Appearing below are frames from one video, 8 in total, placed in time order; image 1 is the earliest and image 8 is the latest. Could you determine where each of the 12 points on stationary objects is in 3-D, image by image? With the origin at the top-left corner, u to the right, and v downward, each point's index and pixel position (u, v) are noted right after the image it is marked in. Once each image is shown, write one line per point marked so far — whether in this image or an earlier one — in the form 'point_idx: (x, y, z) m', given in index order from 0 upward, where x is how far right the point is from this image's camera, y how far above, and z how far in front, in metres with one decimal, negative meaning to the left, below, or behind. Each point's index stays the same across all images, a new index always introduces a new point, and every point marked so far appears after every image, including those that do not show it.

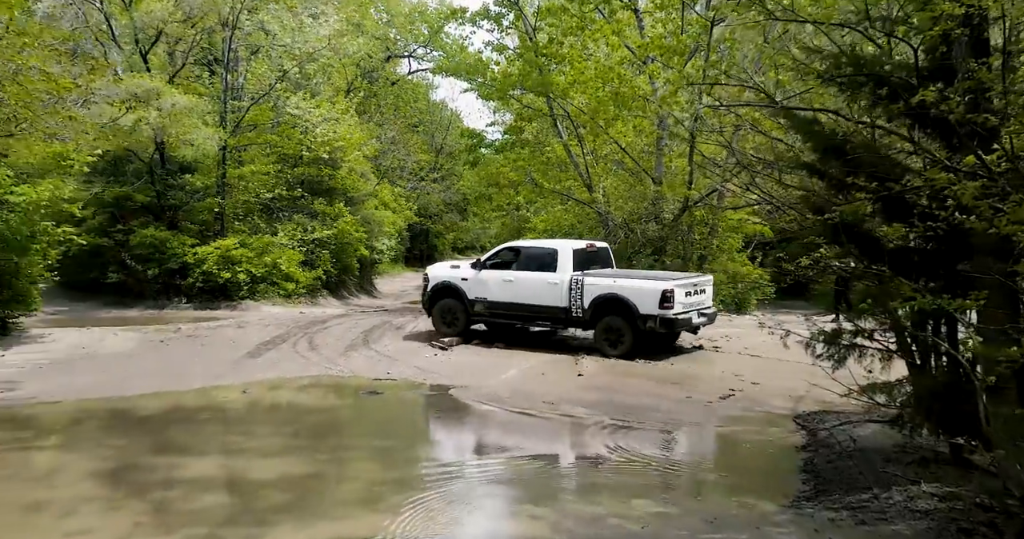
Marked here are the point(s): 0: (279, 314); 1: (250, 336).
0: (-5.9, -1.1, +18.1) m
1: (-5.1, -1.2, +13.6) m
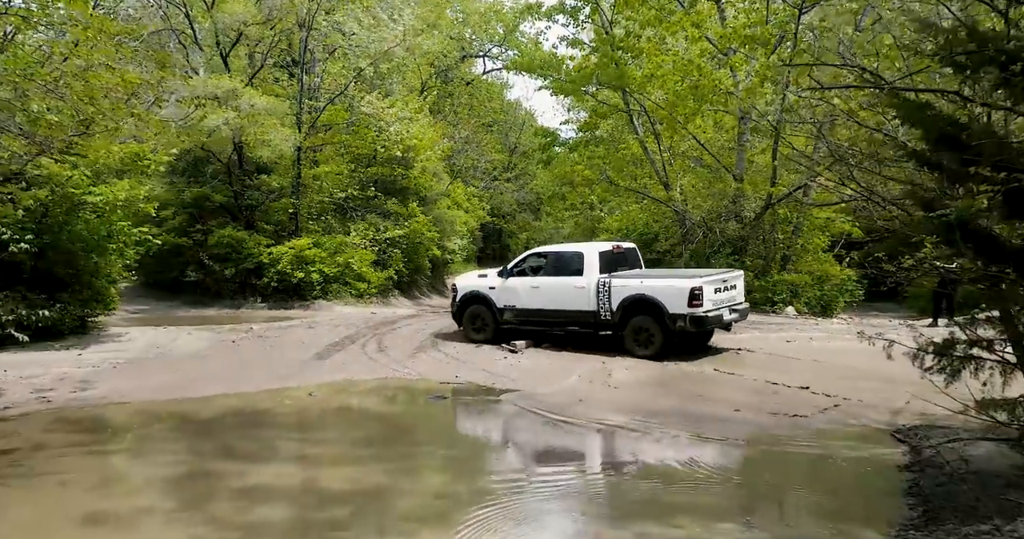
0: (-4.1, -1.1, +18.0) m
1: (-3.7, -1.2, +13.5) m
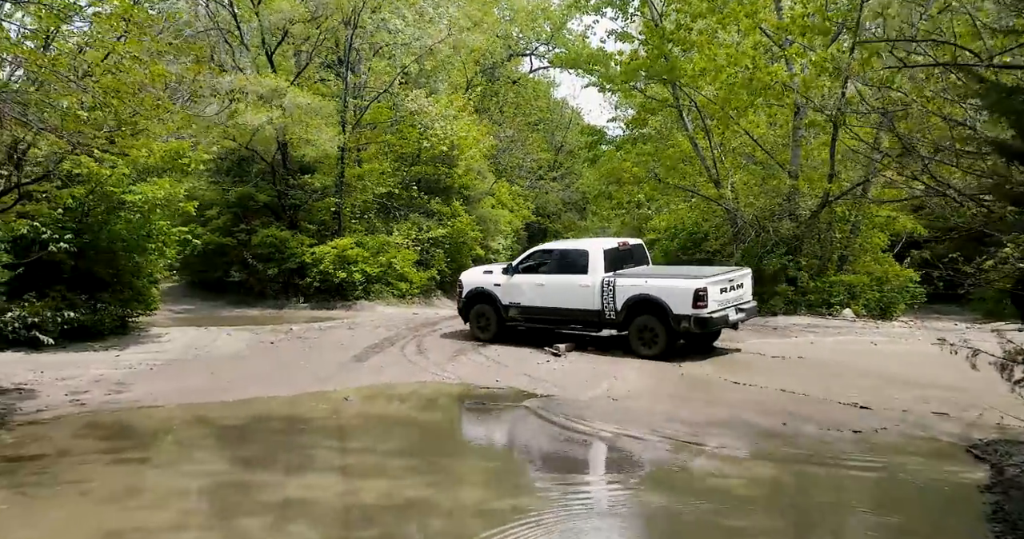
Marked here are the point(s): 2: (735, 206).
0: (-3.0, -1.1, +17.8) m
1: (-2.9, -1.2, +13.2) m
2: (+5.6, +1.6, +17.8) m
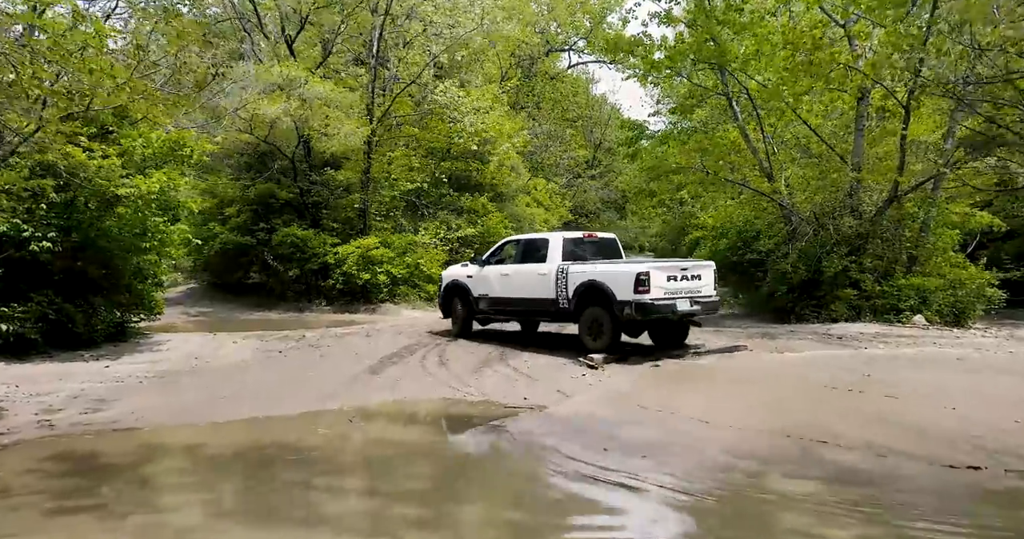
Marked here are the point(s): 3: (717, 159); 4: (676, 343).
0: (-2.2, -1.2, +16.7) m
1: (-2.4, -1.2, +12.1) m
2: (+6.4, +1.5, +16.3) m
3: (+5.1, +2.7, +17.3) m
4: (+2.7, -1.2, +11.8) m
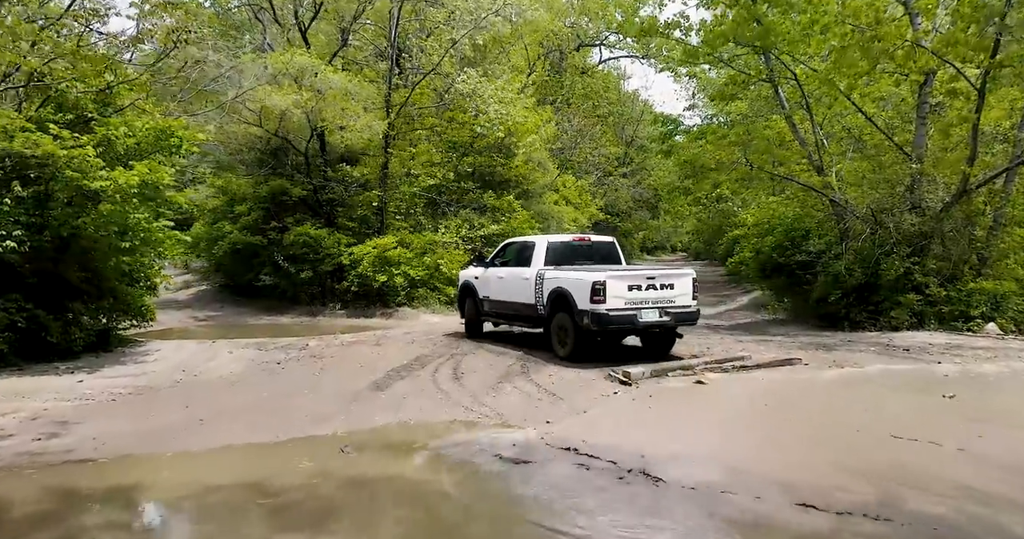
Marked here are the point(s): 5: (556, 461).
0: (-1.6, -1.2, +15.5) m
1: (-2.0, -1.3, +11.0) m
2: (+7.0, +1.5, +14.8) m
3: (+5.7, +2.7, +15.9) m
4: (+3.0, -1.3, +10.5) m
5: (+0.5, -1.8, +6.3) m
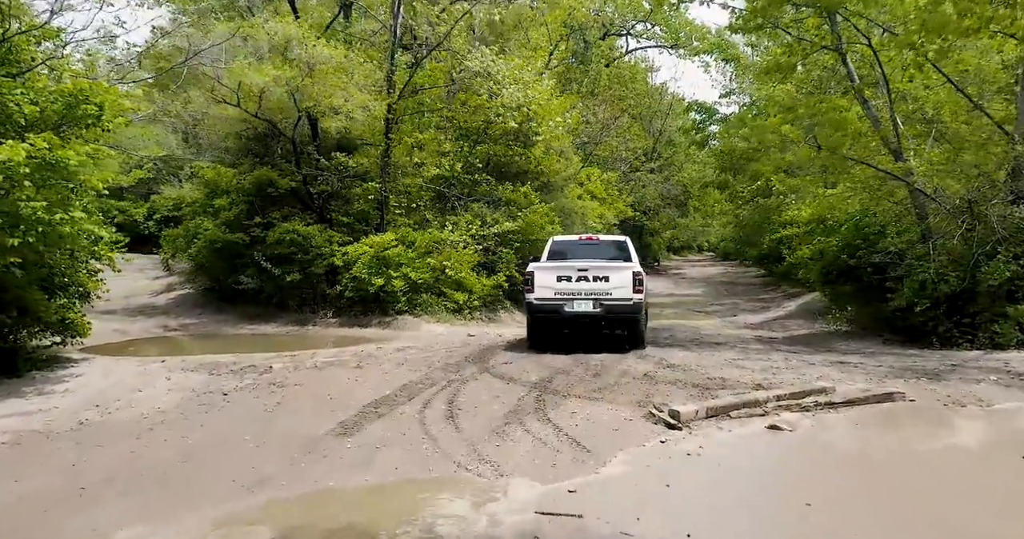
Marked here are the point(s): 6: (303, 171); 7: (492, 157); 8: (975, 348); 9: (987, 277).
0: (-1.3, -1.2, +13.3) m
1: (-1.8, -1.3, +8.8) m
2: (+7.2, +1.4, +12.3) m
3: (+6.0, +2.6, +13.4) m
4: (+3.2, -1.3, +8.1) m
5: (+0.5, -1.9, +4.1) m
6: (-4.6, +2.2, +15.8) m
7: (-0.5, +2.9, +18.0) m
8: (+7.2, -1.2, +11.0) m
9: (+7.7, -0.1, +11.5) m
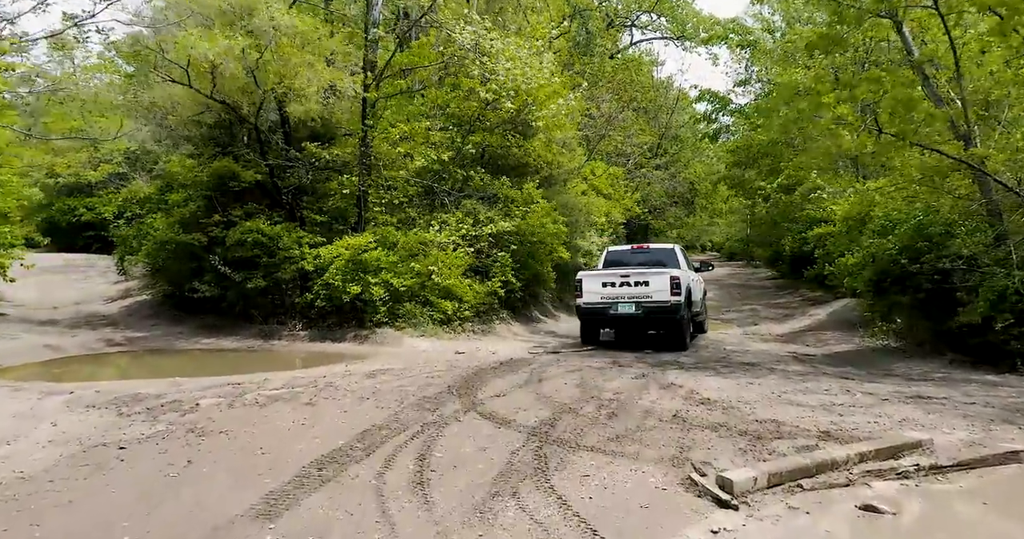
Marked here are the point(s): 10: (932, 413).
0: (-1.4, -1.3, +11.4) m
1: (-1.9, -1.5, +6.9) m
2: (+7.2, +1.3, +10.3) m
3: (+5.9, +2.5, +11.5) m
4: (+3.1, -1.4, +6.2) m
5: (+0.4, -2.0, +2.1) m
6: (-4.7, +2.1, +13.8) m
7: (-0.6, +2.8, +16.1) m
8: (+7.1, -1.3, +9.0) m
9: (+7.6, -0.2, +9.5) m
10: (+4.1, -1.4, +6.8) m
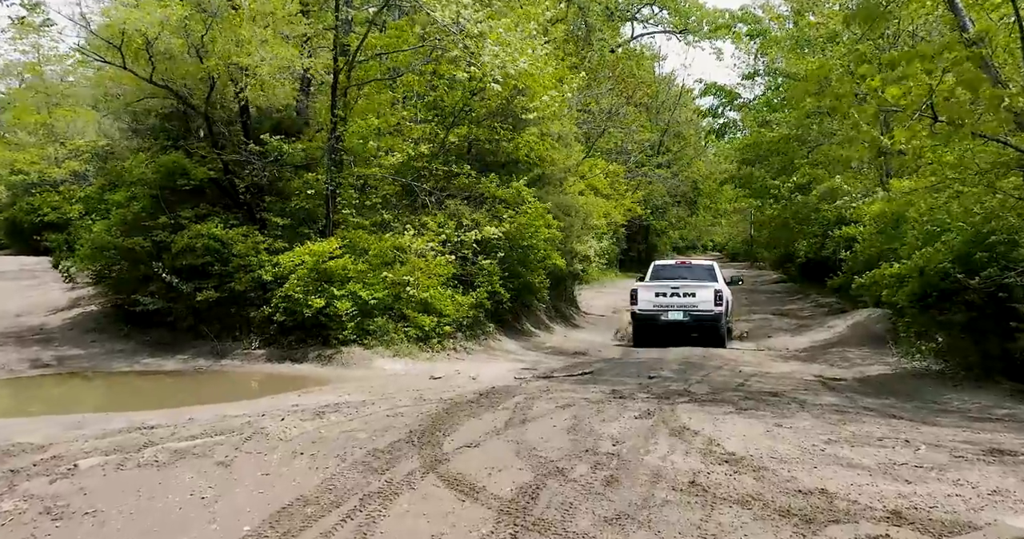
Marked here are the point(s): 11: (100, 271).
0: (-1.6, -1.5, +9.8) m
1: (-2.1, -1.6, +5.3) m
2: (+7.0, +1.1, +8.7) m
3: (+5.7, +2.3, +9.9) m
4: (+2.8, -1.6, +4.6) m
5: (+0.2, -2.2, +0.5) m
6: (-4.9, +1.9, +12.2) m
7: (-0.8, +2.6, +14.5) m
8: (+6.9, -1.5, +7.4) m
9: (+7.4, -0.4, +7.9) m
10: (+3.8, -1.6, +5.2) m
11: (-7.3, 0.0, +12.7) m
